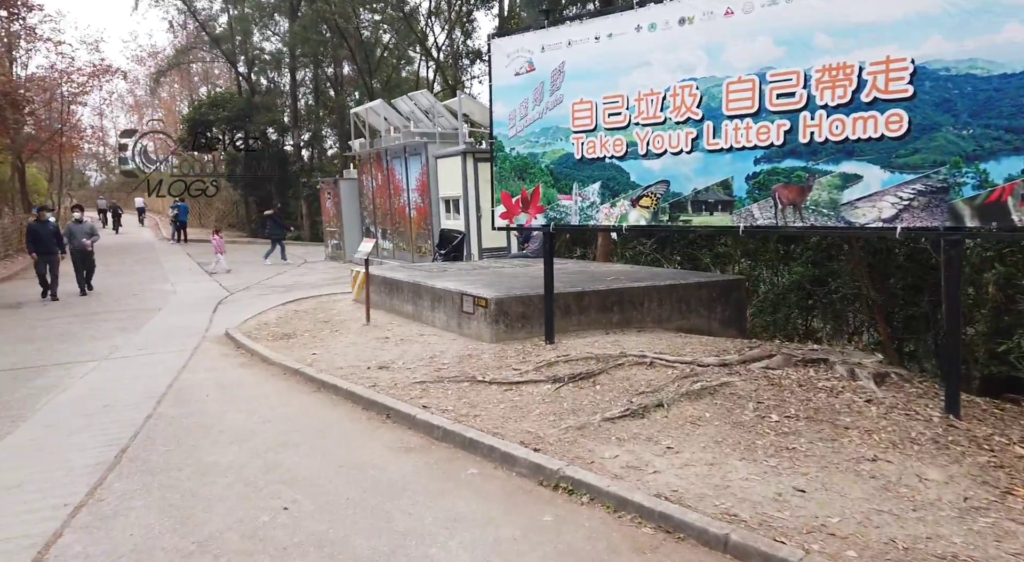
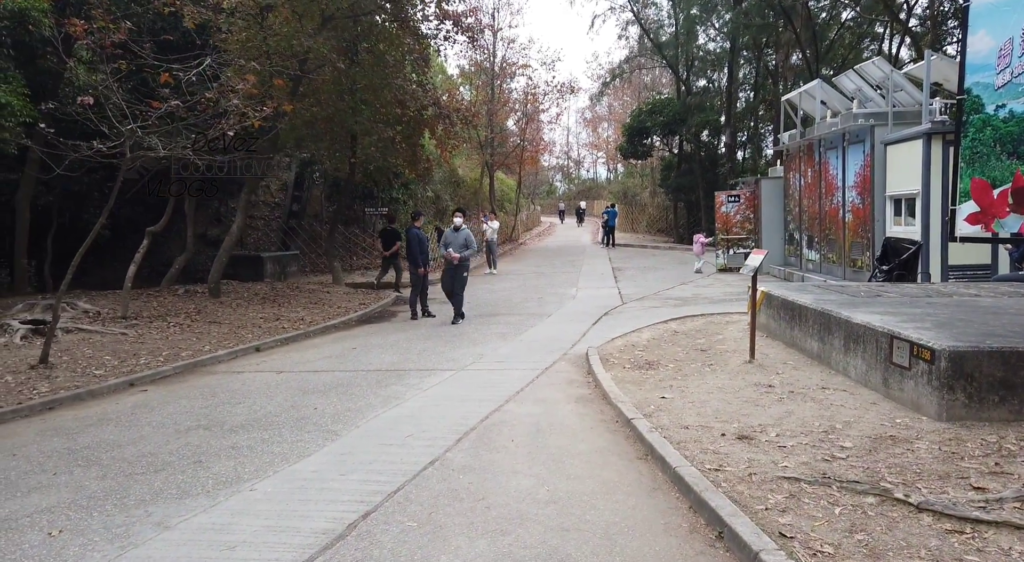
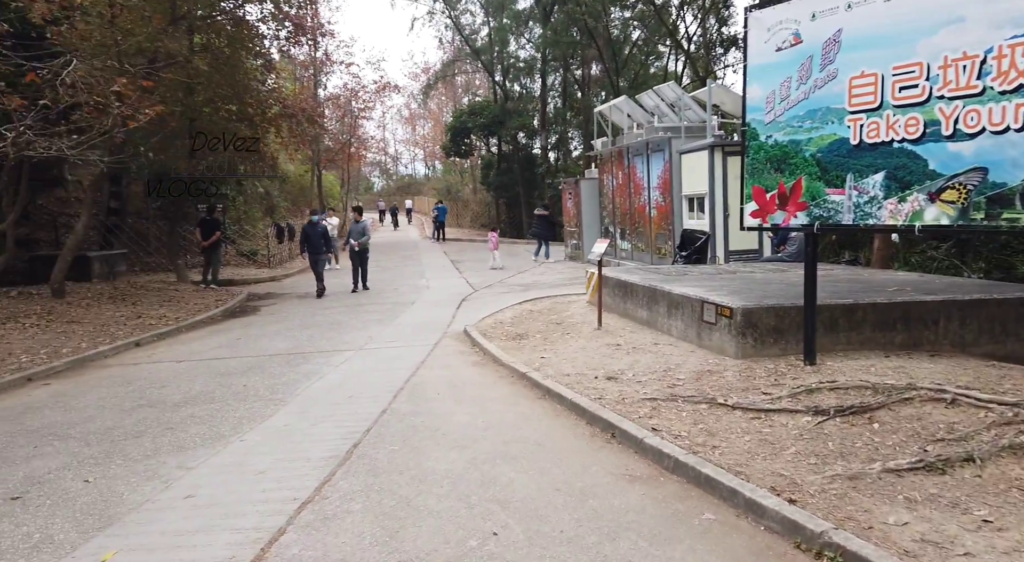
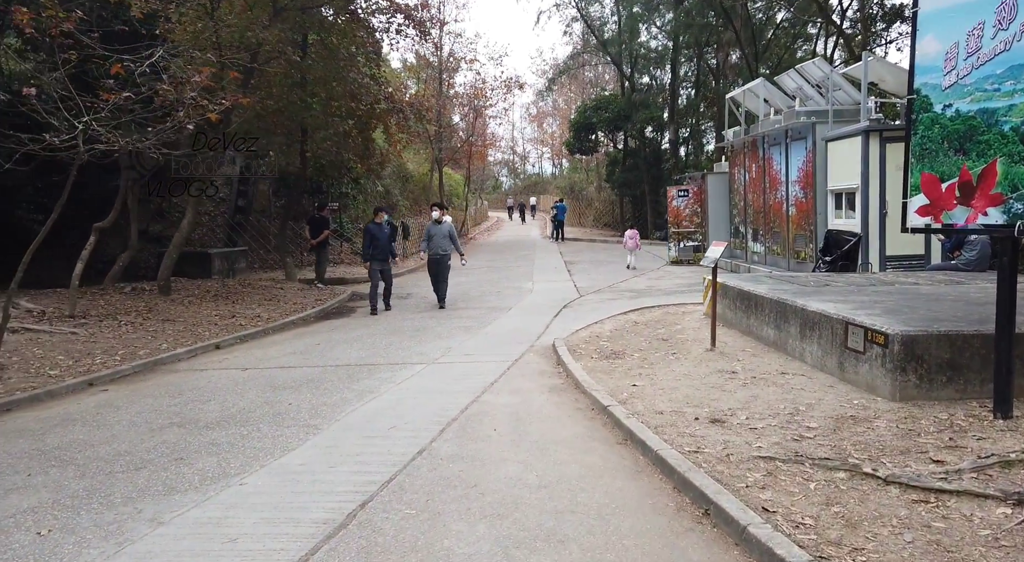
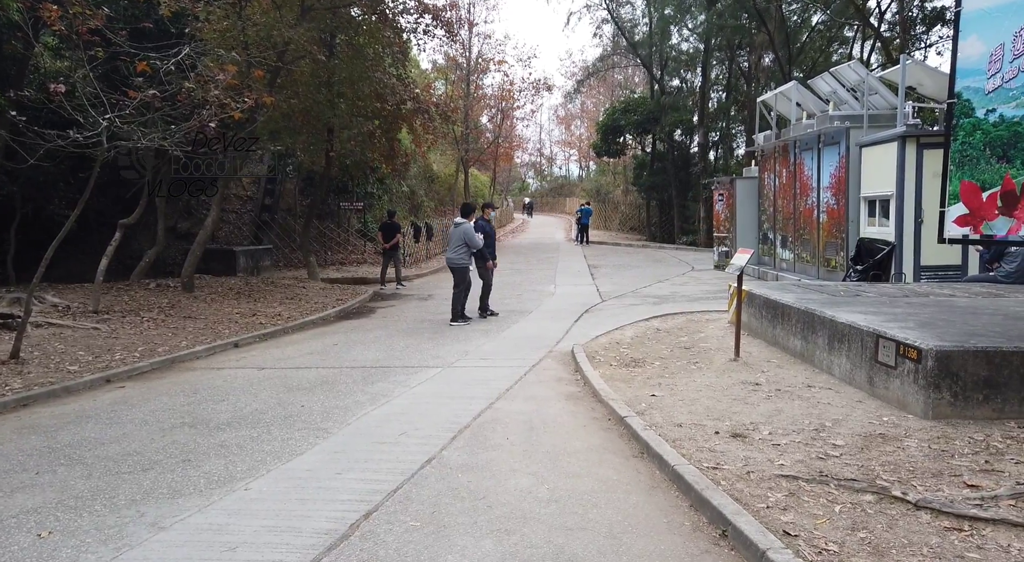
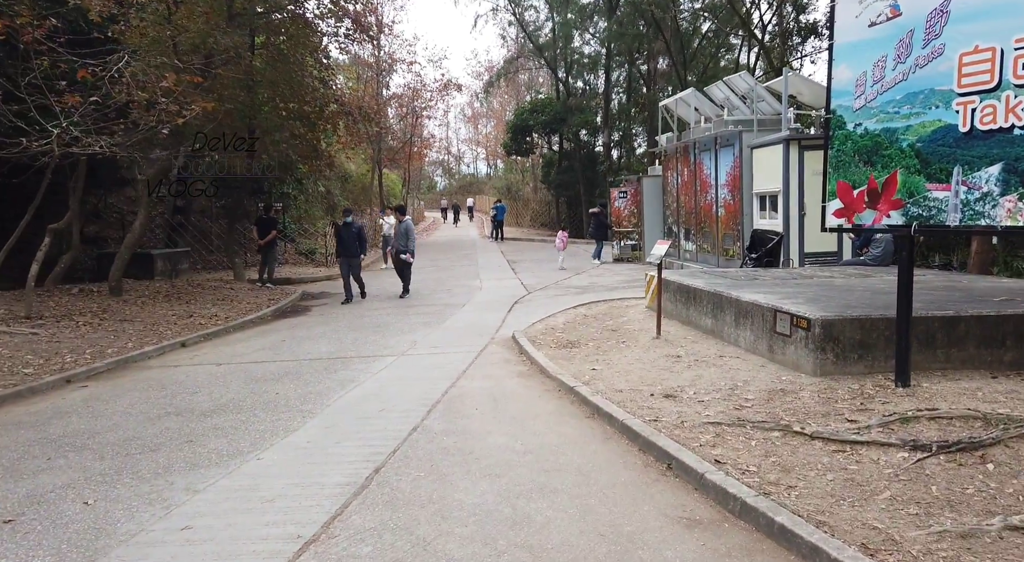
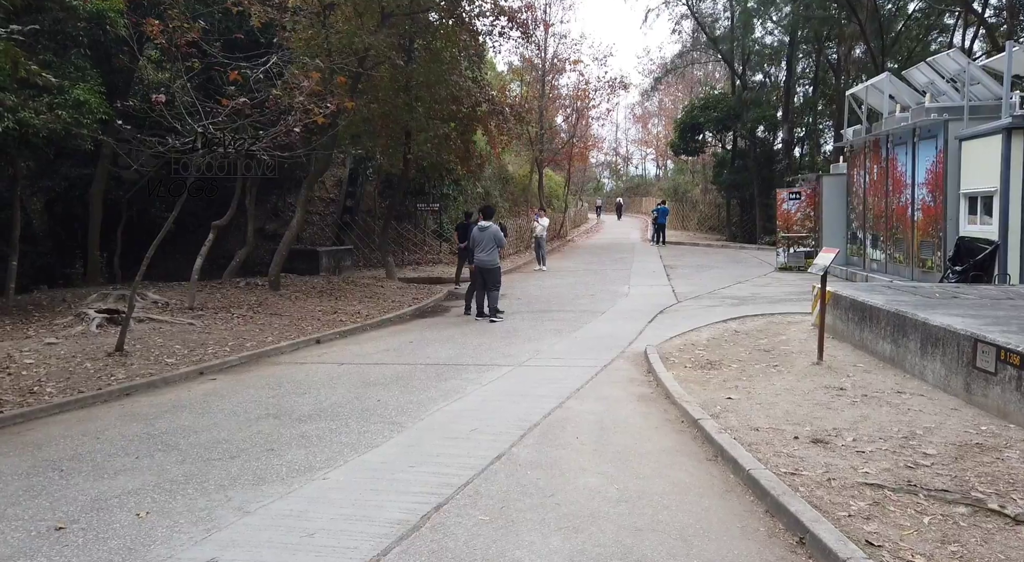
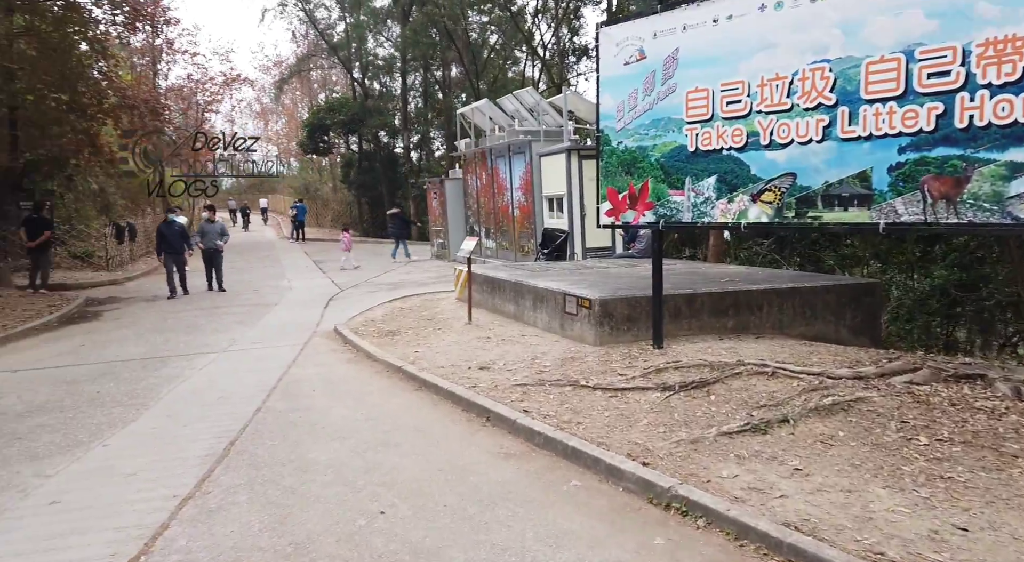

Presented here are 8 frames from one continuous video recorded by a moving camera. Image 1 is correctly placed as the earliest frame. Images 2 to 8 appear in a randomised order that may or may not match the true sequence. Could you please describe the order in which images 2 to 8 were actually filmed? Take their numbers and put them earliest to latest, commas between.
8, 3, 6, 4, 2, 7, 5
